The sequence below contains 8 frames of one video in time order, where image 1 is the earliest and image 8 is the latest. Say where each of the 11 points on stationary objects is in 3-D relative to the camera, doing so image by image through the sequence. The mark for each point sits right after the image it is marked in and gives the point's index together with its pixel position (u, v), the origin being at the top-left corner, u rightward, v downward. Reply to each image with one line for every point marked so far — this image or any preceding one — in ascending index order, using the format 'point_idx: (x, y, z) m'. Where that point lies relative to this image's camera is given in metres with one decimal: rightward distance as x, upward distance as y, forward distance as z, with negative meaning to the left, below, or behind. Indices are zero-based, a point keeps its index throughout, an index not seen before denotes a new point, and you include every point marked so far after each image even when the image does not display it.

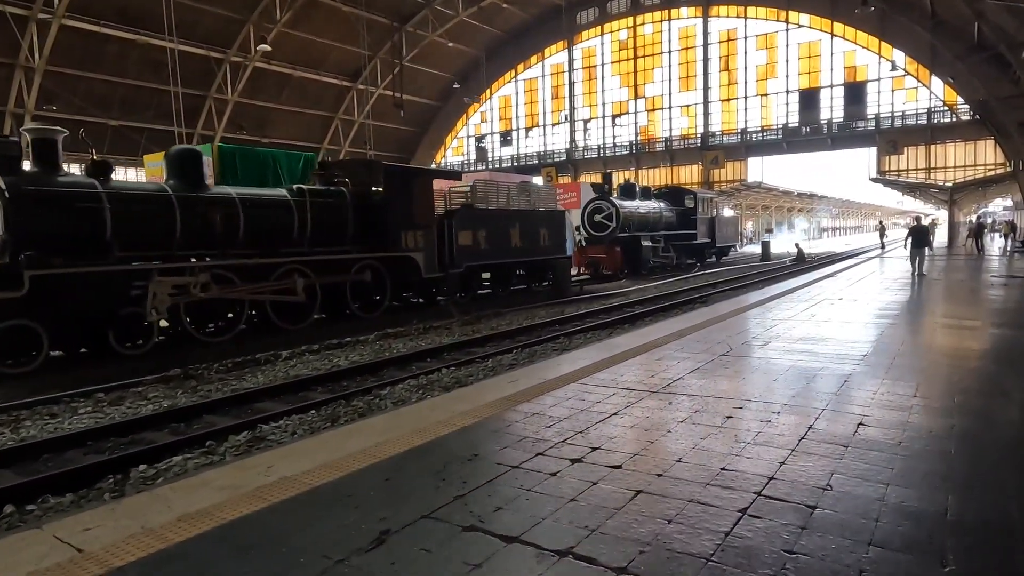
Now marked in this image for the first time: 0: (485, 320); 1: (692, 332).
0: (-0.5, -0.6, +11.5) m
1: (+2.7, -0.6, +9.7) m
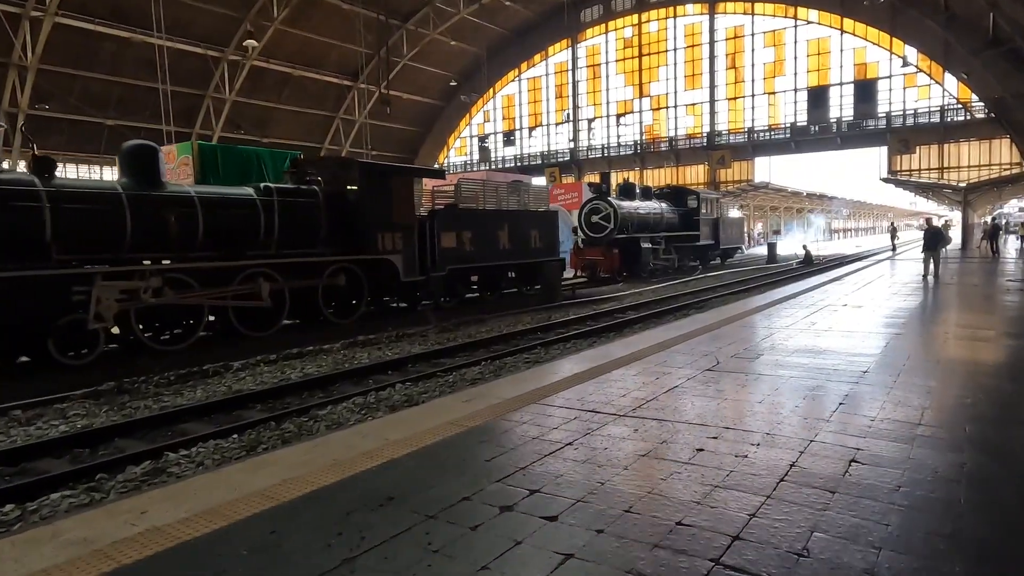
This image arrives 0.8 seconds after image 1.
0: (-0.8, -0.7, +10.9) m
1: (+2.3, -0.7, +9.0) m
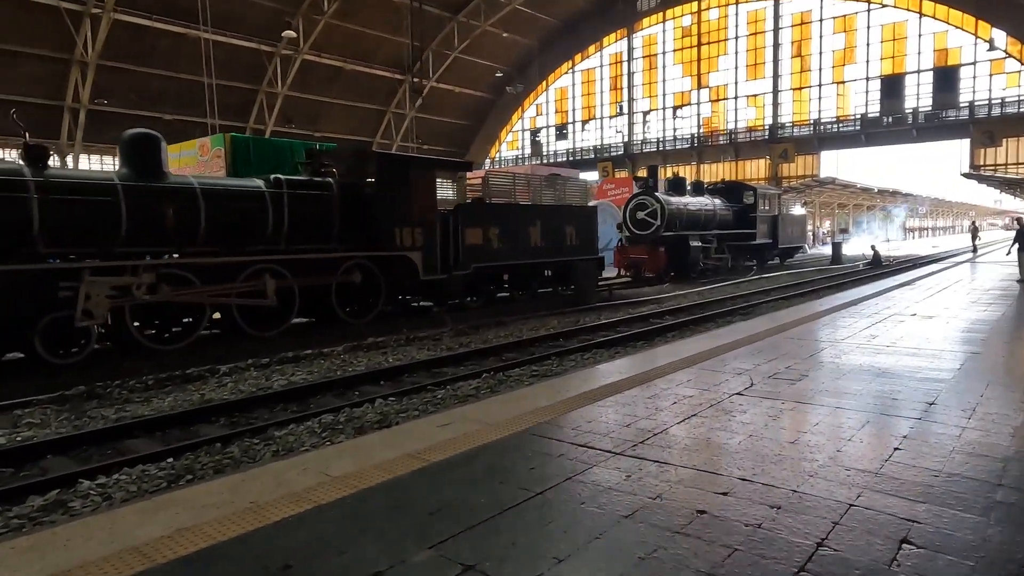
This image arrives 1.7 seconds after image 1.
0: (-0.4, -0.7, +10.1) m
1: (+2.5, -0.8, +7.9) m
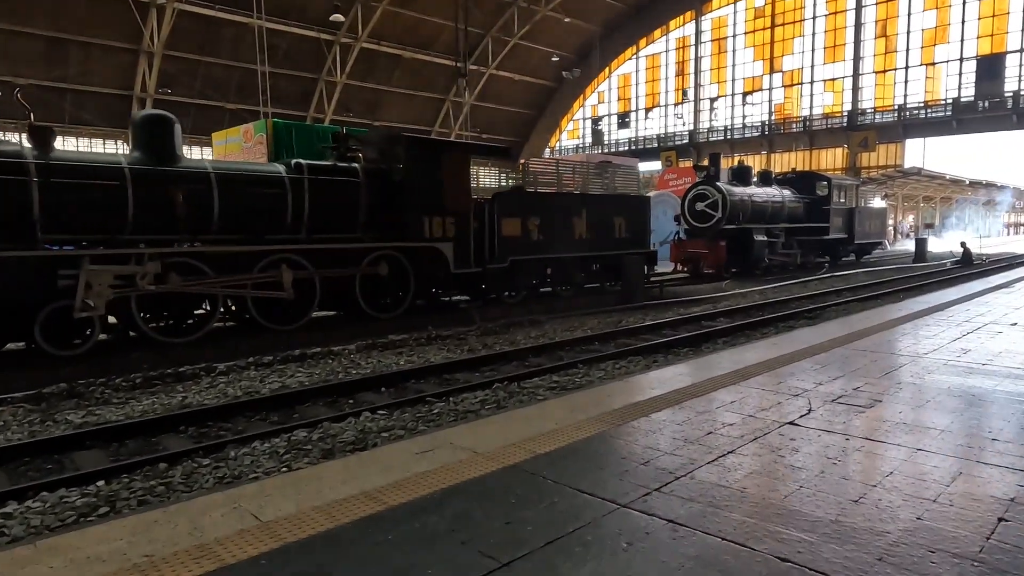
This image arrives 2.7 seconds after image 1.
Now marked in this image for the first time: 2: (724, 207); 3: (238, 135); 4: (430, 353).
0: (0.0, -0.6, +9.3) m
1: (+2.7, -0.8, +6.8) m
2: (+5.6, +2.1, +17.4) m
3: (-6.9, +3.9, +16.6) m
4: (-1.0, -0.8, +8.0) m
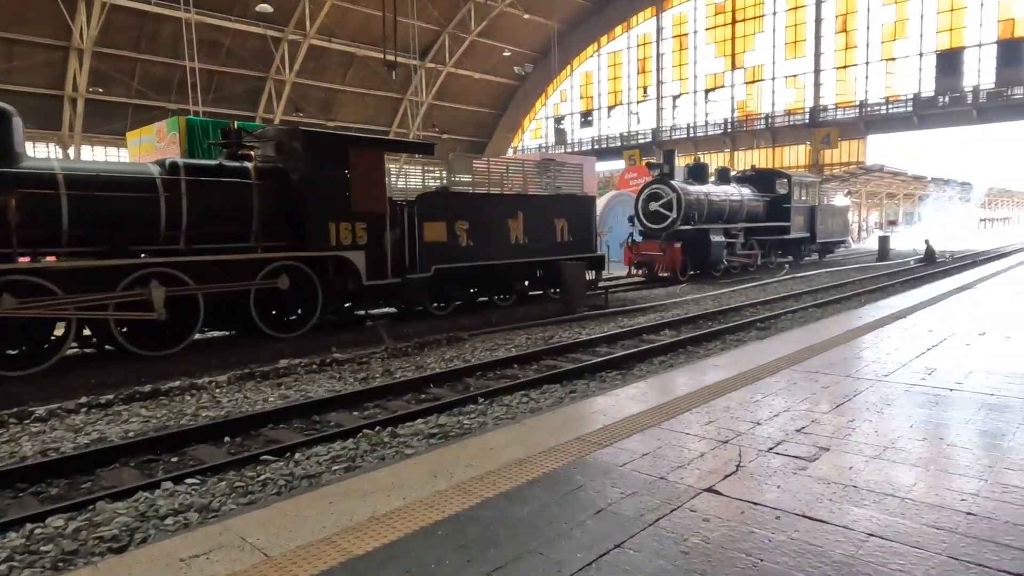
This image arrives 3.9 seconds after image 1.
0: (-1.0, -0.8, +8.1) m
1: (+1.7, -0.9, +5.8) m
2: (+4.1, +2.0, +16.4) m
3: (-8.3, +3.6, +15.2) m
4: (-2.0, -1.0, +6.8) m
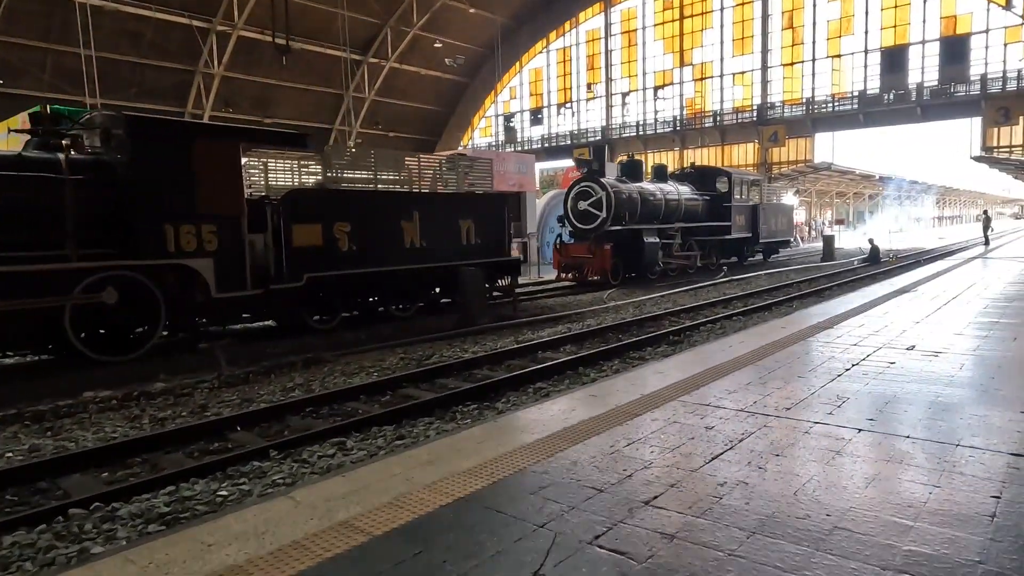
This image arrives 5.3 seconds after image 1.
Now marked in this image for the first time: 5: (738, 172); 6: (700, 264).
0: (-2.5, -0.9, +6.8) m
1: (+0.4, -1.0, +4.6) m
2: (+2.2, +1.9, +15.4) m
3: (-10.2, +3.3, +13.5) m
4: (-3.4, -1.1, +5.4) m
5: (+6.8, +3.5, +19.8) m
6: (+5.4, +0.7, +18.9) m
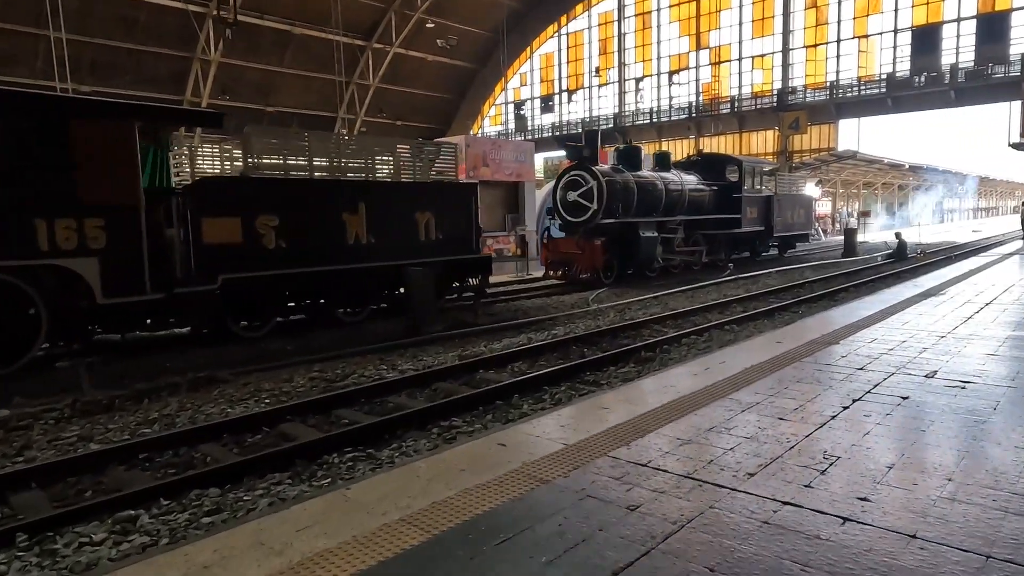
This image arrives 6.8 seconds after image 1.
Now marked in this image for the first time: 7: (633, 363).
0: (-3.2, -1.0, +5.6) m
1: (-0.4, -1.2, +3.3) m
2: (+1.9, +1.9, +14.0) m
3: (-10.6, +3.4, +12.5) m
4: (-4.1, -1.2, +4.3) m
5: (+6.6, +3.5, +18.2) m
6: (+5.2, +0.7, +17.5) m
7: (+1.3, -0.8, +7.0) m
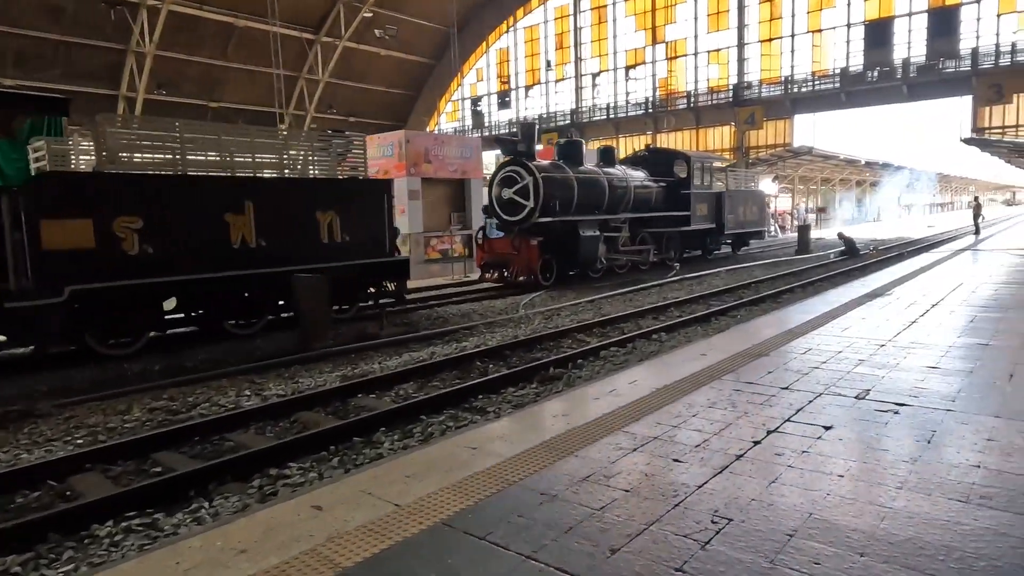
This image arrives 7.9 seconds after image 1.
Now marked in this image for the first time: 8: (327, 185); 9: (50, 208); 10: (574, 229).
0: (-4.2, -1.1, +4.6) m
1: (-1.2, -1.3, +2.4) m
2: (+0.5, +1.9, +13.1) m
3: (-11.9, +3.2, +11.2) m
4: (-5.0, -1.4, +3.2) m
5: (+5.0, +3.5, +17.6) m
6: (+3.6, +0.7, +16.8) m
7: (+0.2, -0.9, +6.2) m
8: (-2.4, +1.4, +9.0) m
9: (-4.6, +0.8, +6.5) m
10: (+1.3, +1.3, +14.0) m
